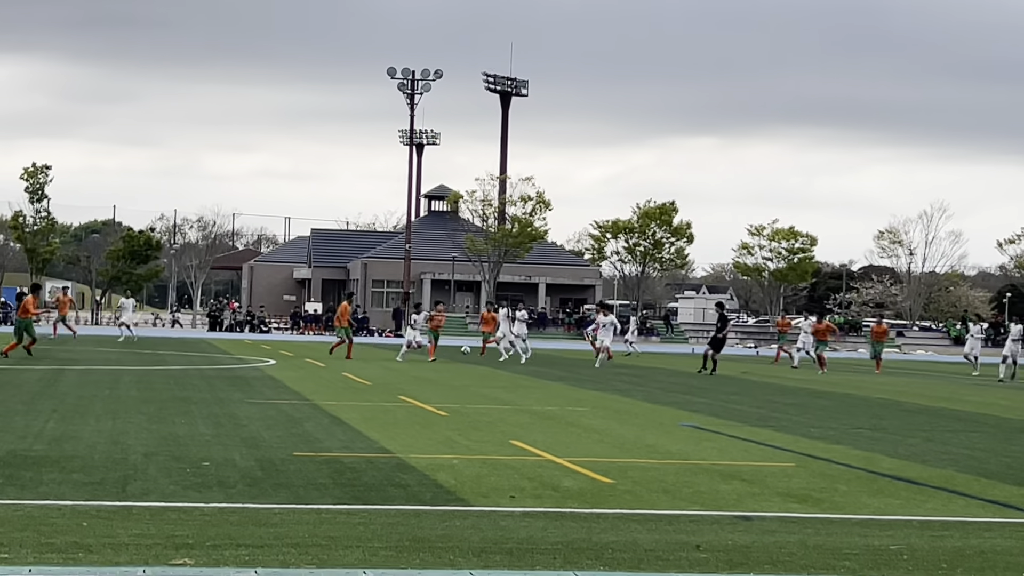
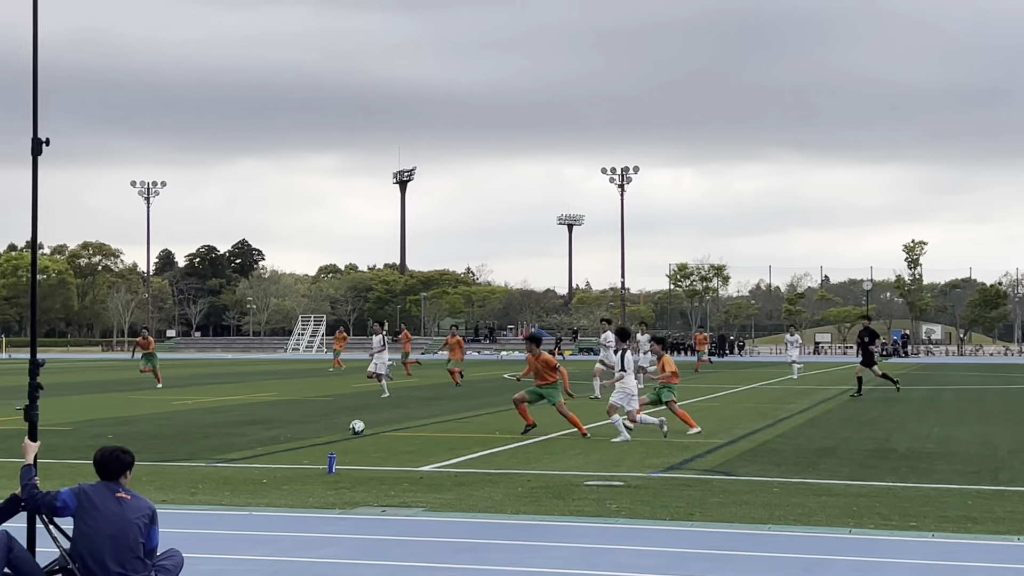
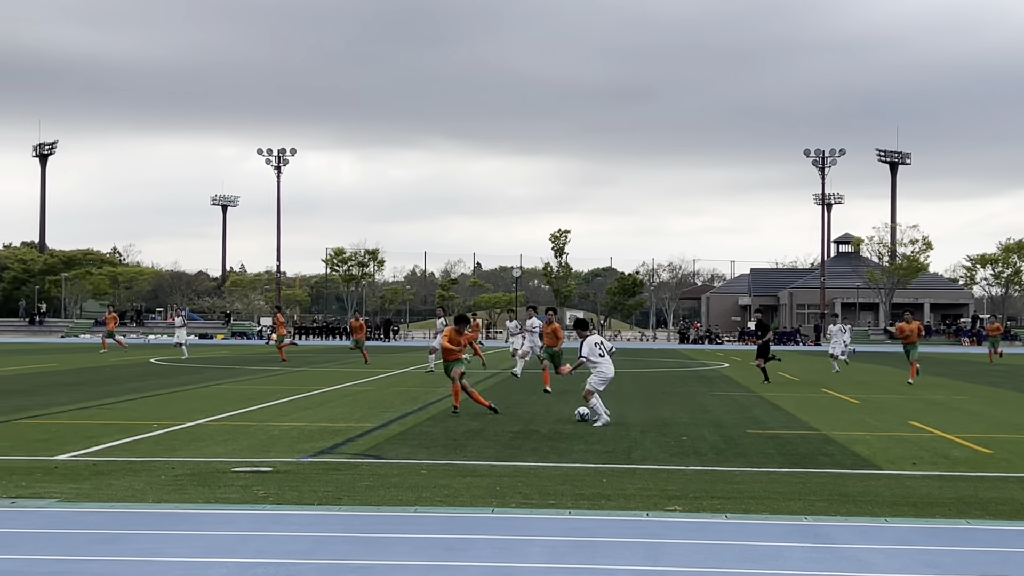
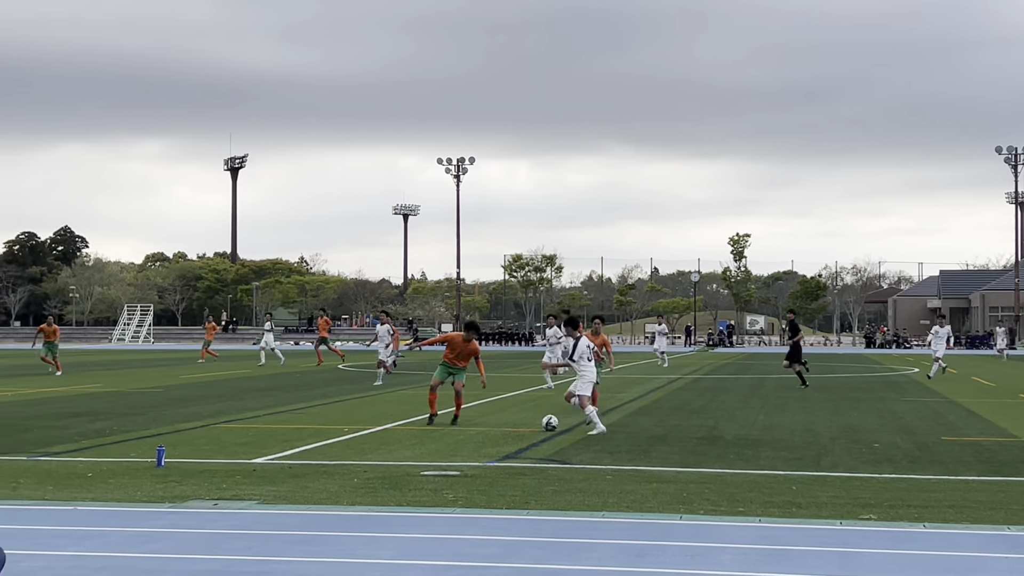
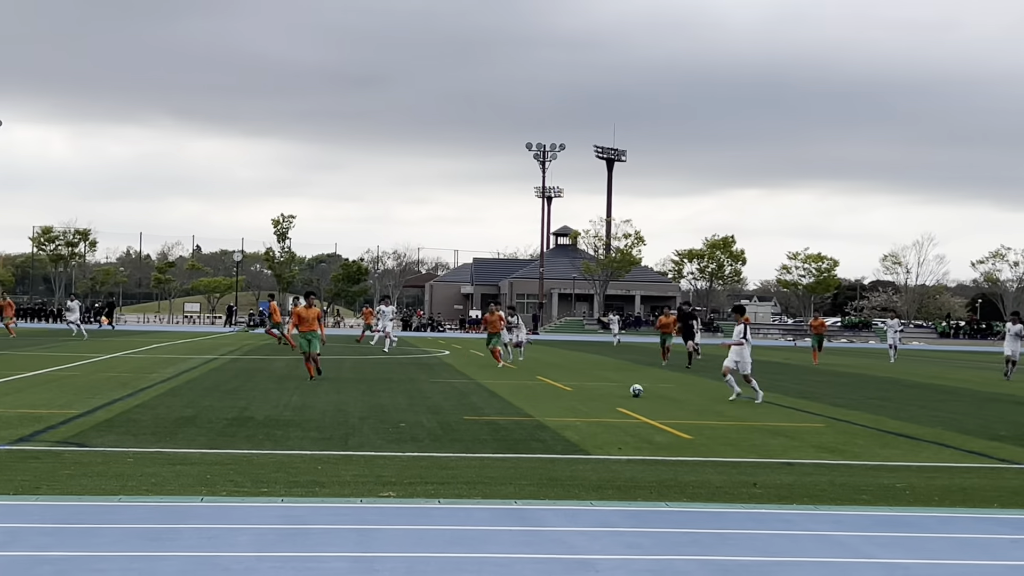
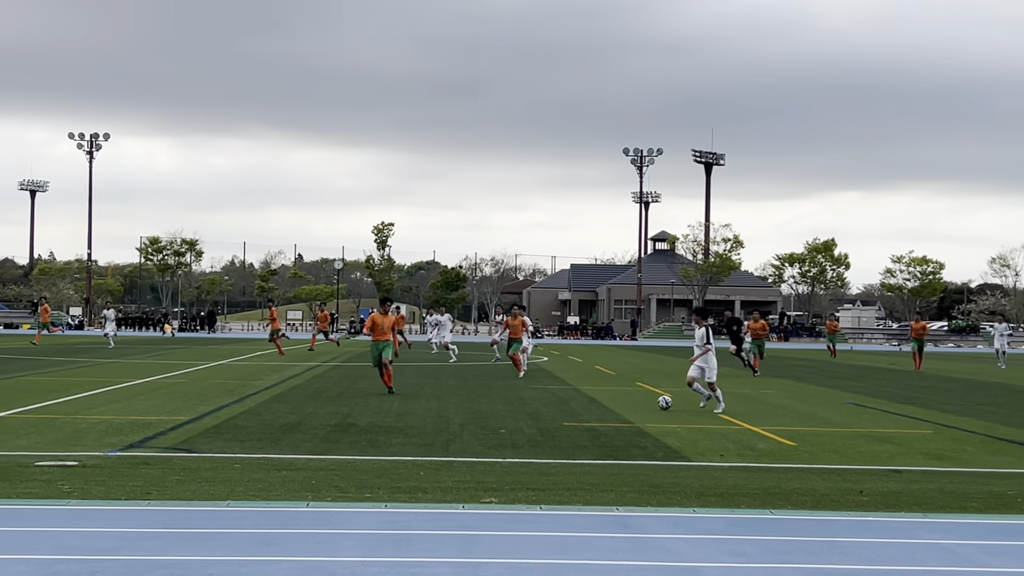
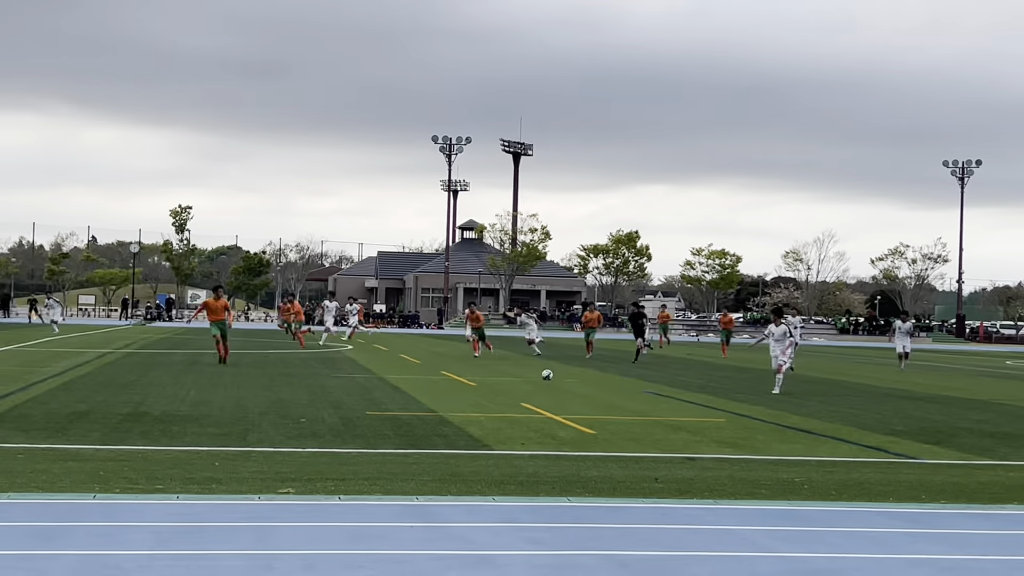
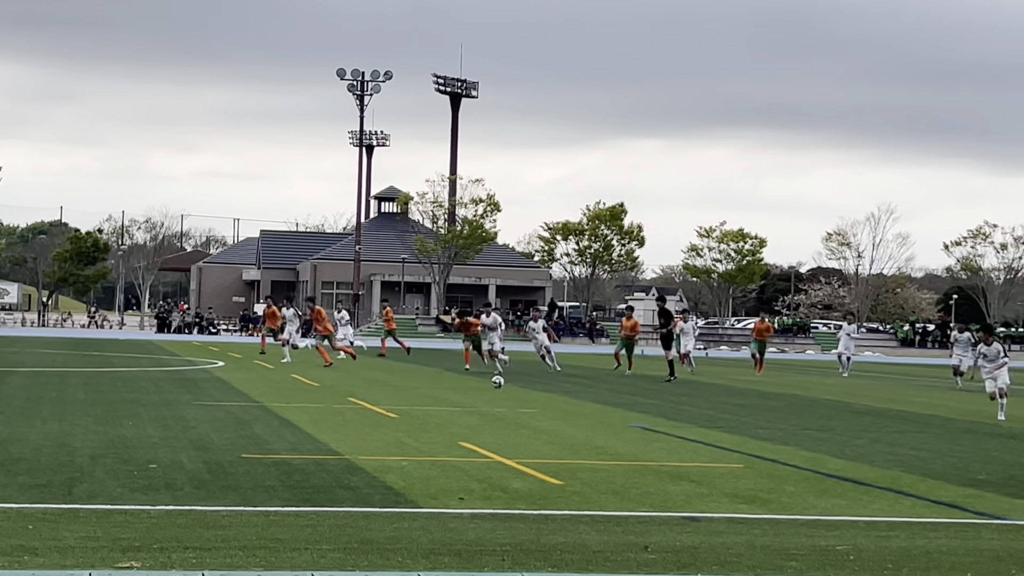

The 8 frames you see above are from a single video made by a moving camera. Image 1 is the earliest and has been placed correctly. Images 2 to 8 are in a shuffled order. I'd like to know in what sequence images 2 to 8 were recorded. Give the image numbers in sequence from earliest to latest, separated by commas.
8, 7, 5, 6, 3, 4, 2
